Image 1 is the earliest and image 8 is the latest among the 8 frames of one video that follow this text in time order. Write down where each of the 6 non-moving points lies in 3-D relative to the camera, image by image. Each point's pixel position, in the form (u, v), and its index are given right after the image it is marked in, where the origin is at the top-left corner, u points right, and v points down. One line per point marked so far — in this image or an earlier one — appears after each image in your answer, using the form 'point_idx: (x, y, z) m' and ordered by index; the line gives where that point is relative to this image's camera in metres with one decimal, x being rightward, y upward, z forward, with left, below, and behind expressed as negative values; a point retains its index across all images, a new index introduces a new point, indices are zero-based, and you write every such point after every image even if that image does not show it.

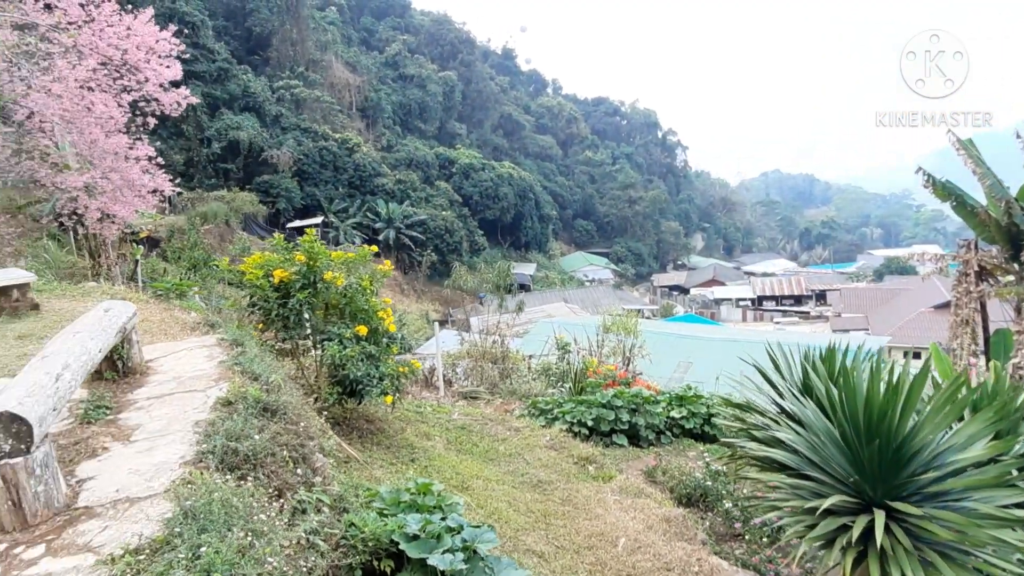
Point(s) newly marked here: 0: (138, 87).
0: (-4.9, +2.6, +9.0) m
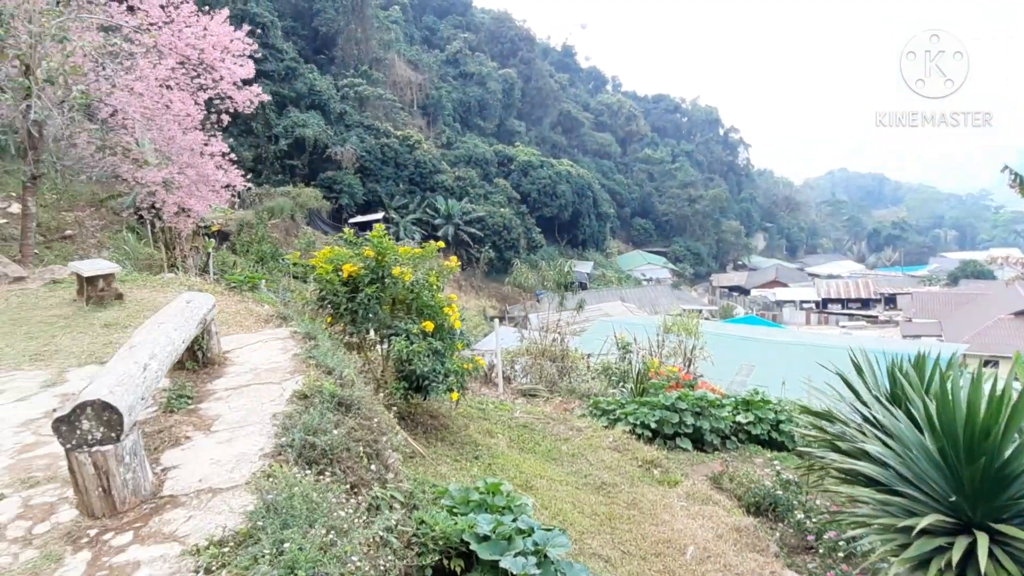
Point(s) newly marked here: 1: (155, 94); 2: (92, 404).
0: (-4.0, +2.7, +9.2) m
1: (-4.4, +2.4, +8.4) m
2: (-1.0, -0.3, +1.6) m
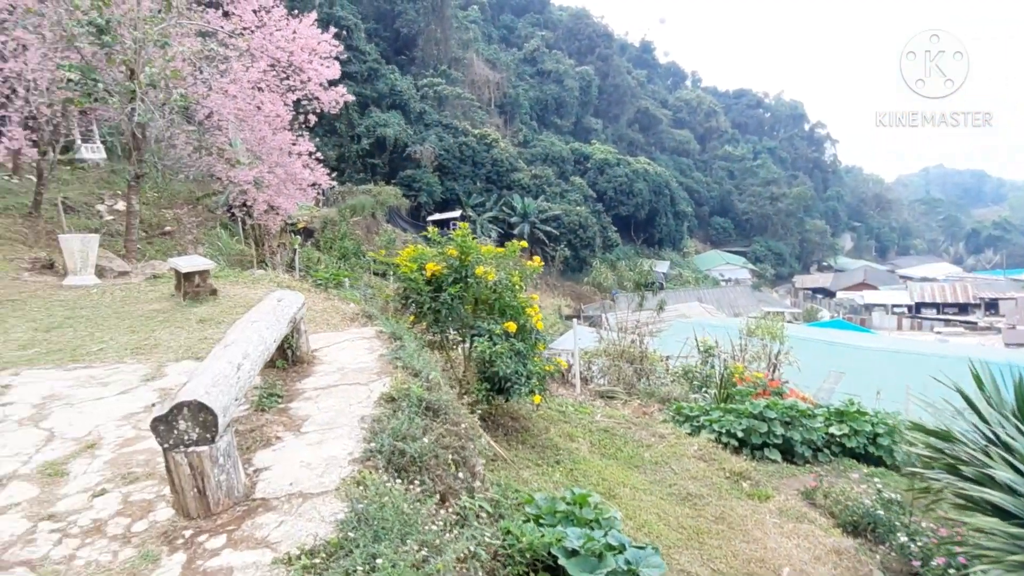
0: (-2.9, +2.8, +9.5) m
1: (-3.4, +2.4, +8.7) m
2: (-0.8, -0.3, +1.6) m
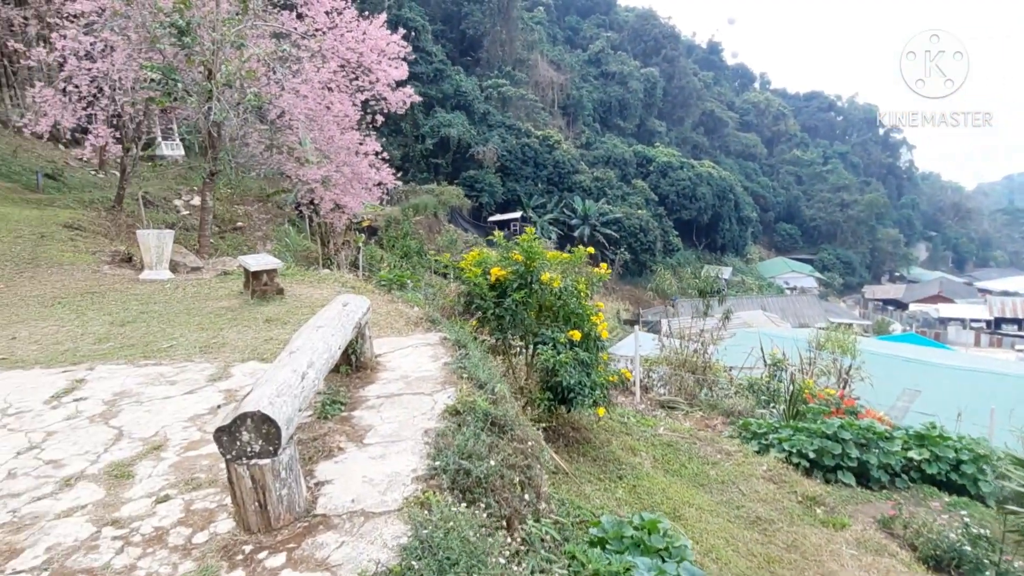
0: (-2.0, +2.8, +9.6) m
1: (-2.5, +2.5, +8.9) m
2: (-0.6, -0.3, +1.6) m
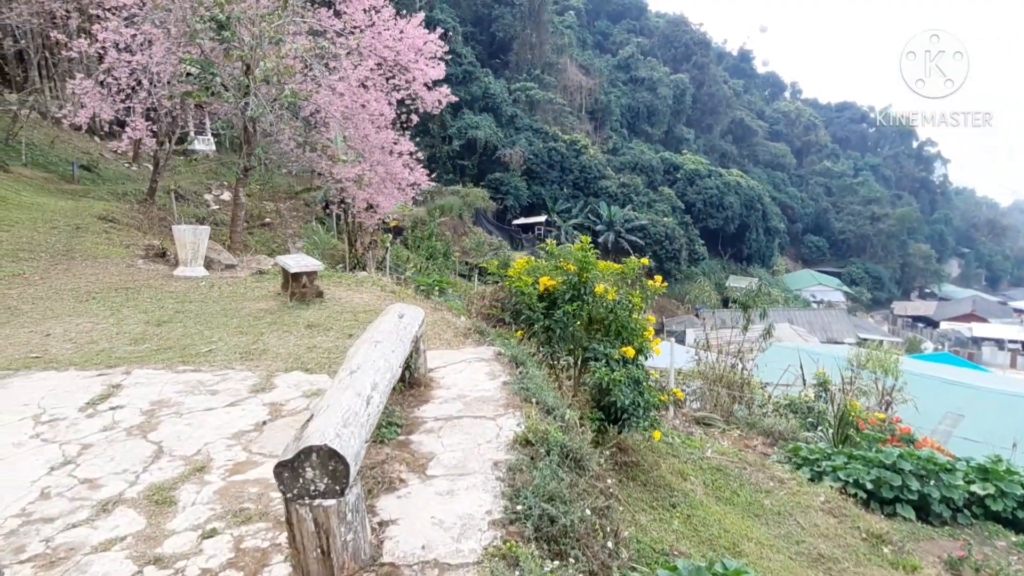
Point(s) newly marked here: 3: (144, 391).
0: (-1.5, +2.8, +9.5) m
1: (-2.0, +2.4, +8.7) m
2: (-0.4, -0.3, +1.4) m
3: (-1.4, -0.4, +2.6) m
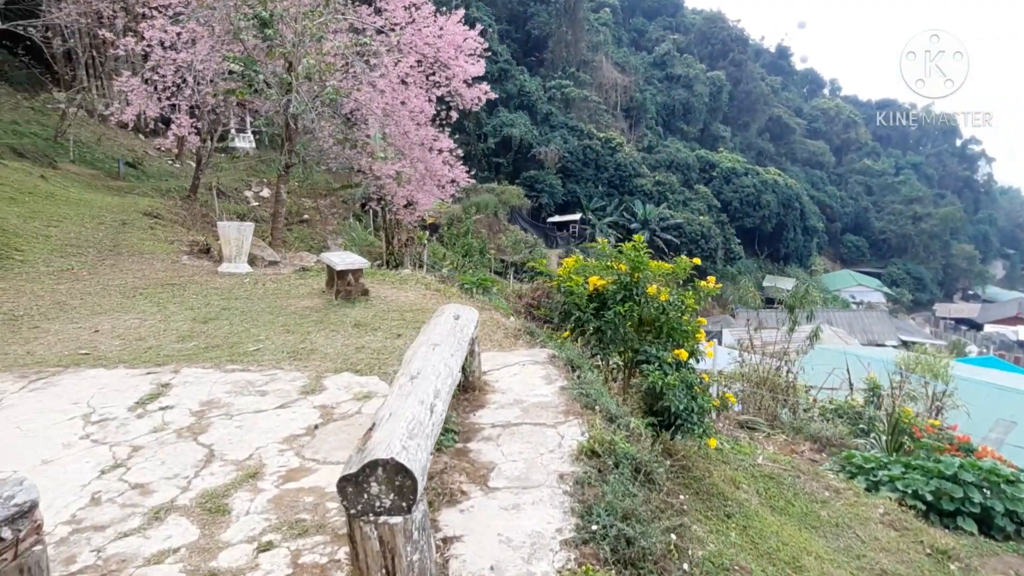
0: (-0.9, +2.8, +9.4) m
1: (-1.5, +2.5, +8.7) m
2: (-0.2, -0.3, +1.3) m
3: (-1.2, -0.4, +2.5) m
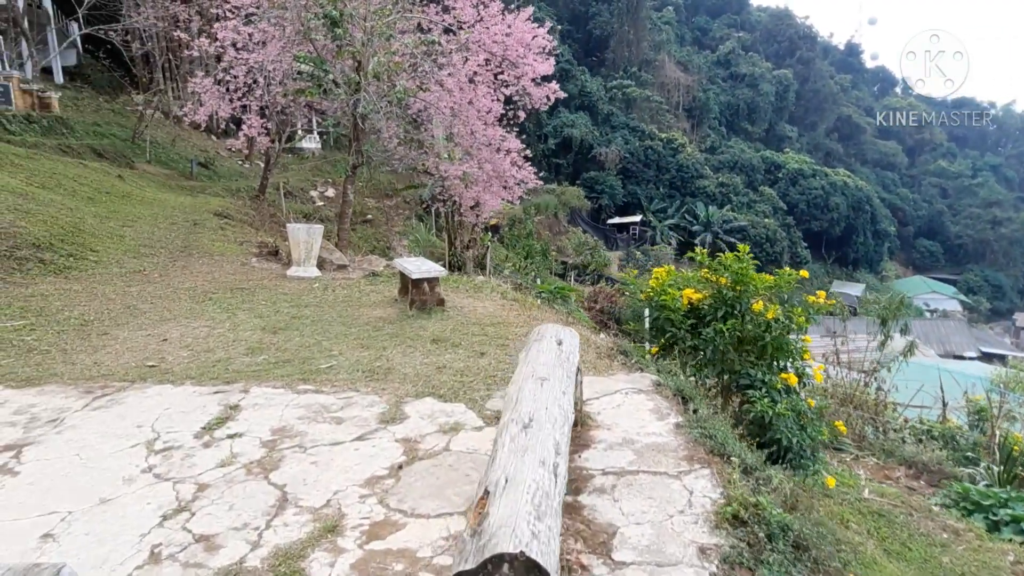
0: (0.0, +2.7, +9.1) m
1: (-0.6, +2.4, +8.5) m
2: (0.0, -0.4, +1.0) m
3: (-0.8, -0.4, +2.3) m
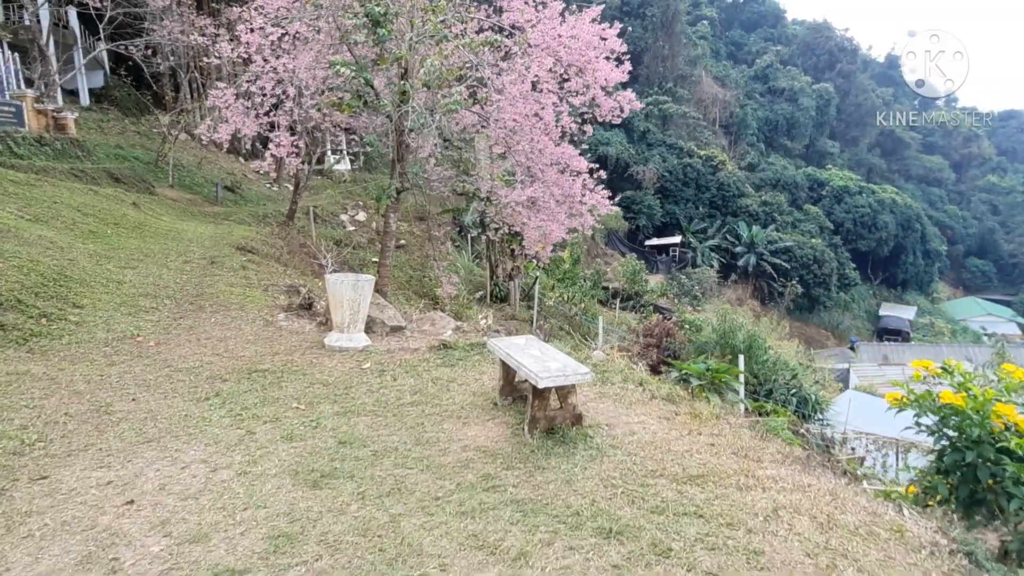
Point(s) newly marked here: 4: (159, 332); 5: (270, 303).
0: (+0.9, +2.2, +7.8) m
1: (+0.2, +1.9, +7.1) m
2: (+0.5, -0.7, -0.5) m
3: (-0.3, -0.7, +0.9) m
4: (-2.1, -0.3, +4.1) m
5: (-1.8, -0.1, +5.1) m
